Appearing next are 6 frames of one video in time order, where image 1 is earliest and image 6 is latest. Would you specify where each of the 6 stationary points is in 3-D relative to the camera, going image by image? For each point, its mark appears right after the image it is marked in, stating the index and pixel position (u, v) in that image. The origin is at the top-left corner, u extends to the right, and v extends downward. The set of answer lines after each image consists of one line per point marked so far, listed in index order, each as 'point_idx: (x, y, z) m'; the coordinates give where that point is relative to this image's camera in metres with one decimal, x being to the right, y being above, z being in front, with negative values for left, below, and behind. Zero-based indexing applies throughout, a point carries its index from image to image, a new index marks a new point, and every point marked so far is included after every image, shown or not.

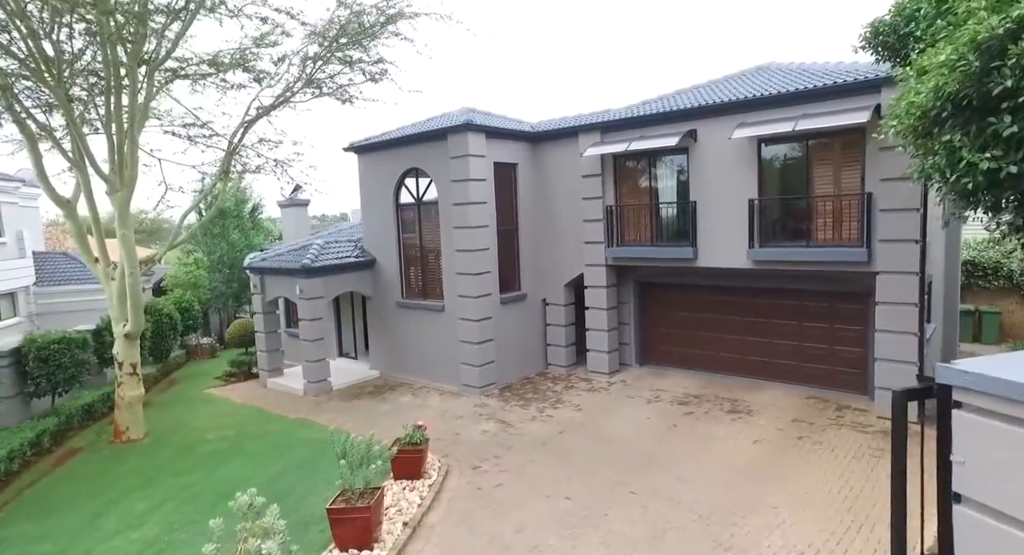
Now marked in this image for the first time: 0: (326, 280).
0: (-4.9, 0.0, +16.7) m
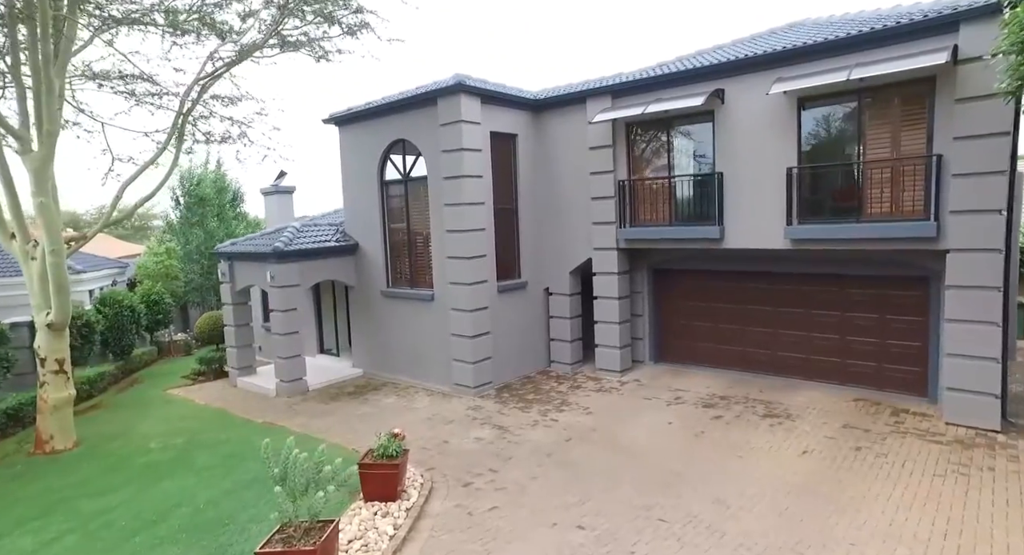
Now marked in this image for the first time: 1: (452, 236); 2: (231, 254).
0: (-5.0, +0.3, +14.8) m
1: (-1.2, +0.9, +13.3) m
2: (-6.9, +0.6, +15.7) m
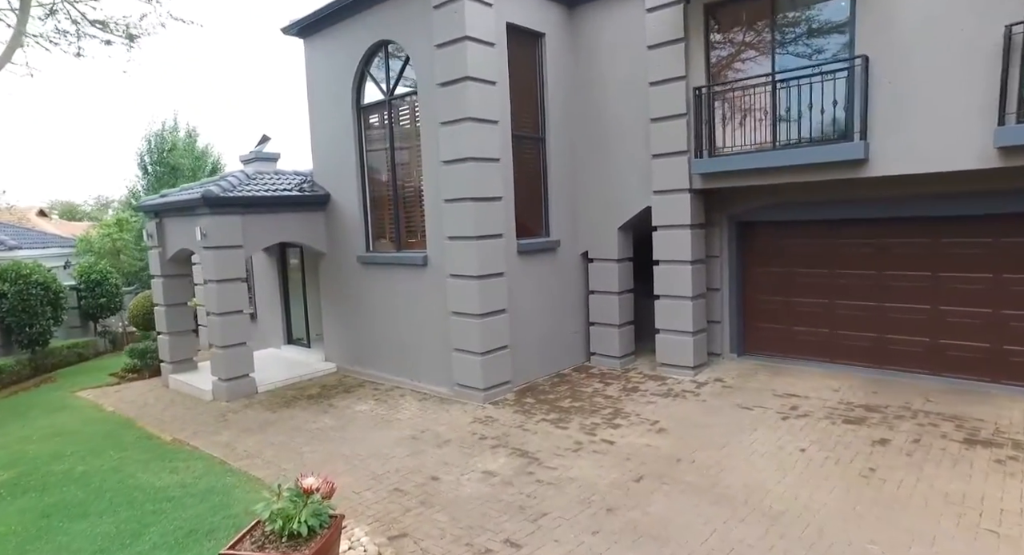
0: (-4.6, +1.0, +10.8) m
1: (-0.9, +1.6, +9.2) m
2: (-6.5, +1.3, +11.7) m
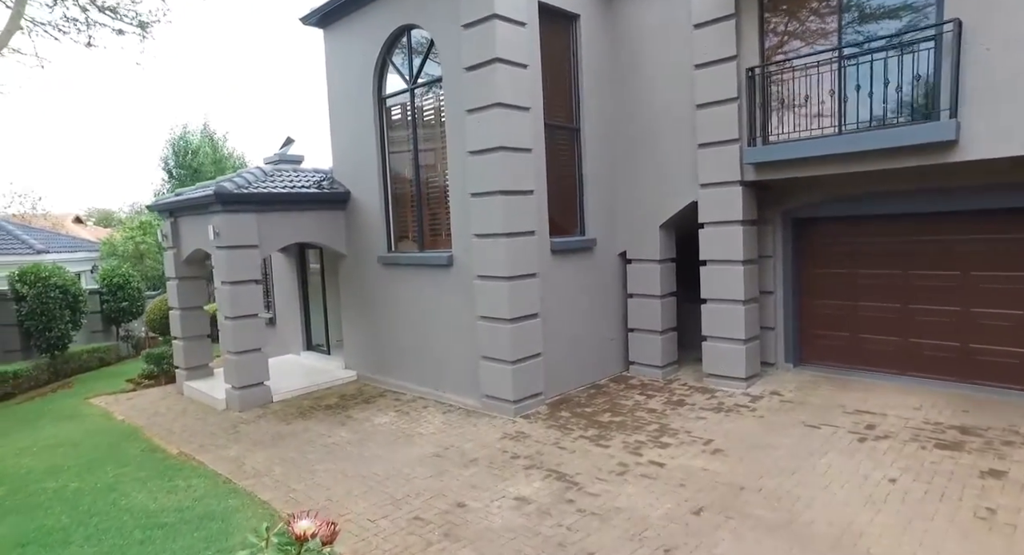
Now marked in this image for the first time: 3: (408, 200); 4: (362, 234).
0: (-4.0, +0.9, +10.2) m
1: (-0.4, +1.6, +8.4) m
2: (-6.0, +1.2, +11.1) m
3: (-1.7, +1.3, +10.5) m
4: (-2.6, +0.8, +11.2) m
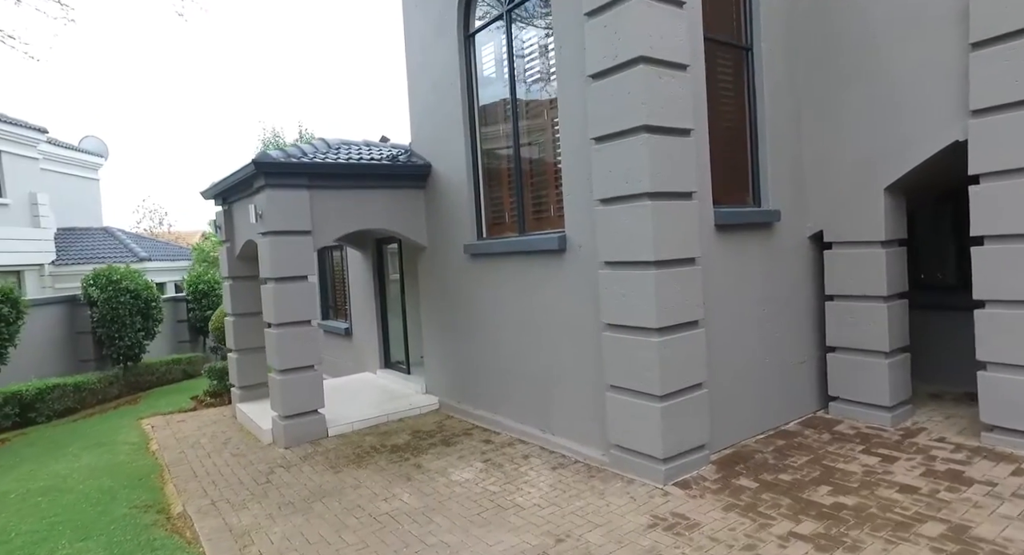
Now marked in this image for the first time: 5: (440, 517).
0: (-2.4, +1.0, +7.9) m
1: (+0.8, +1.7, +5.5) m
2: (-4.2, +1.2, +9.1) m
3: (-0.1, +1.3, +7.8) m
4: (-0.9, +0.8, +8.6) m
5: (-0.6, -1.9, +5.2) m
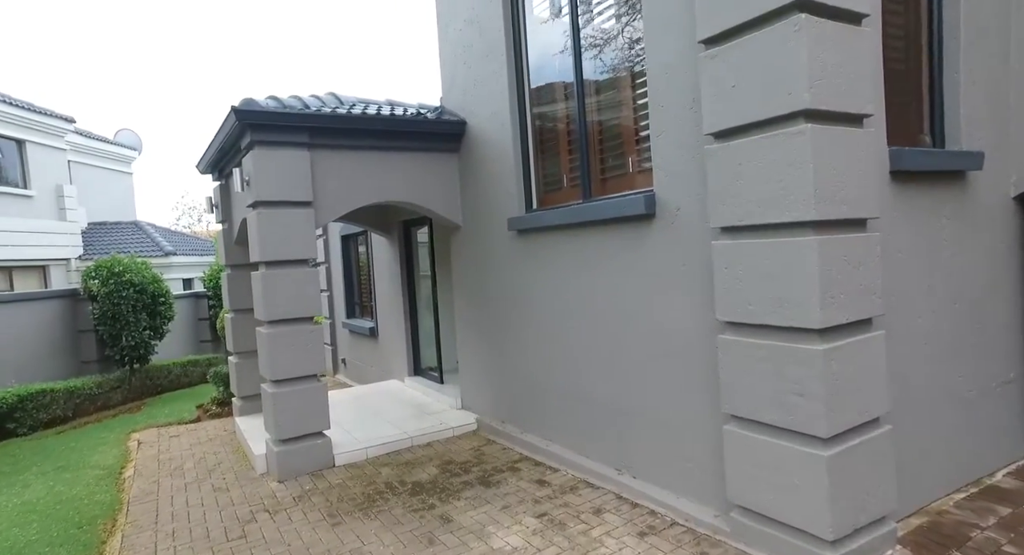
0: (-1.9, +1.1, +6.1) m
1: (+1.2, +1.8, +3.5) m
2: (-3.5, +1.4, +7.5) m
3: (+0.5, +1.5, +5.9) m
4: (-0.3, +1.0, +6.7) m
5: (-0.2, -1.8, +3.3) m
